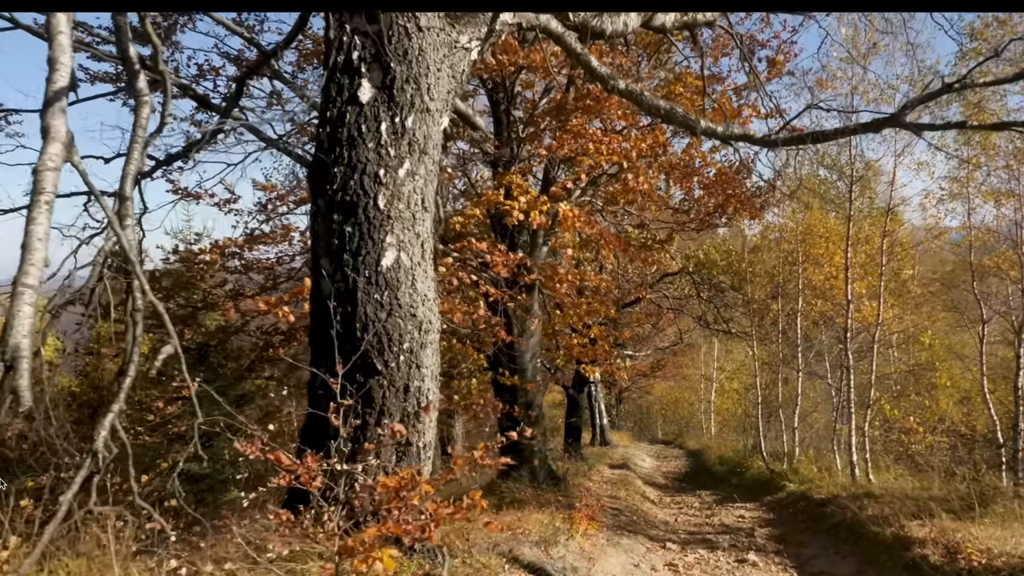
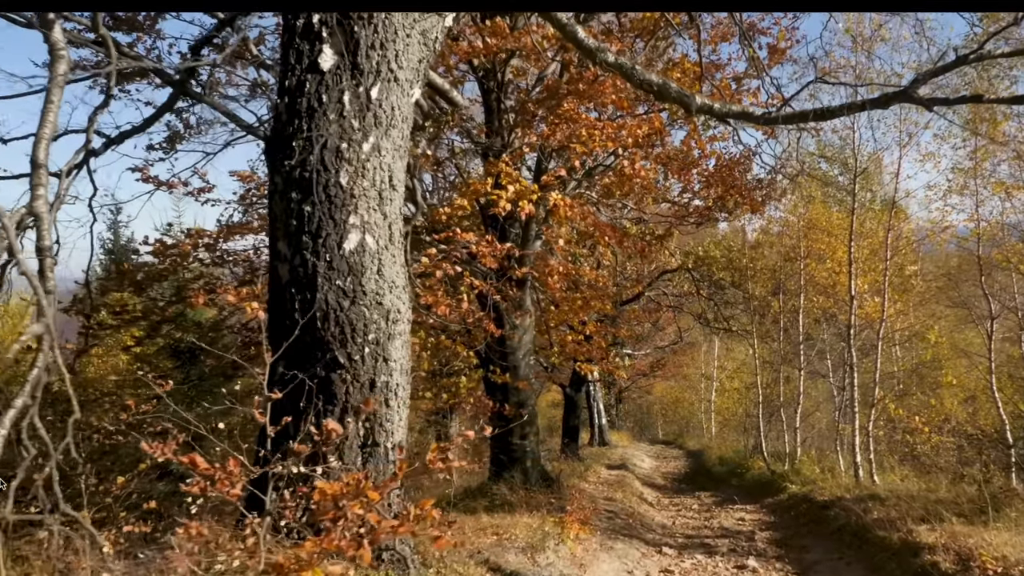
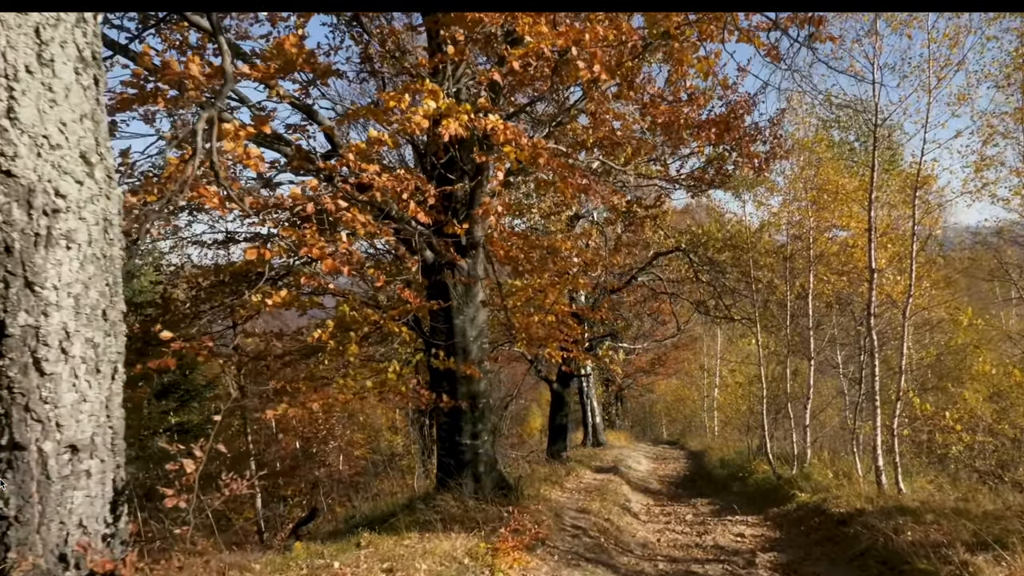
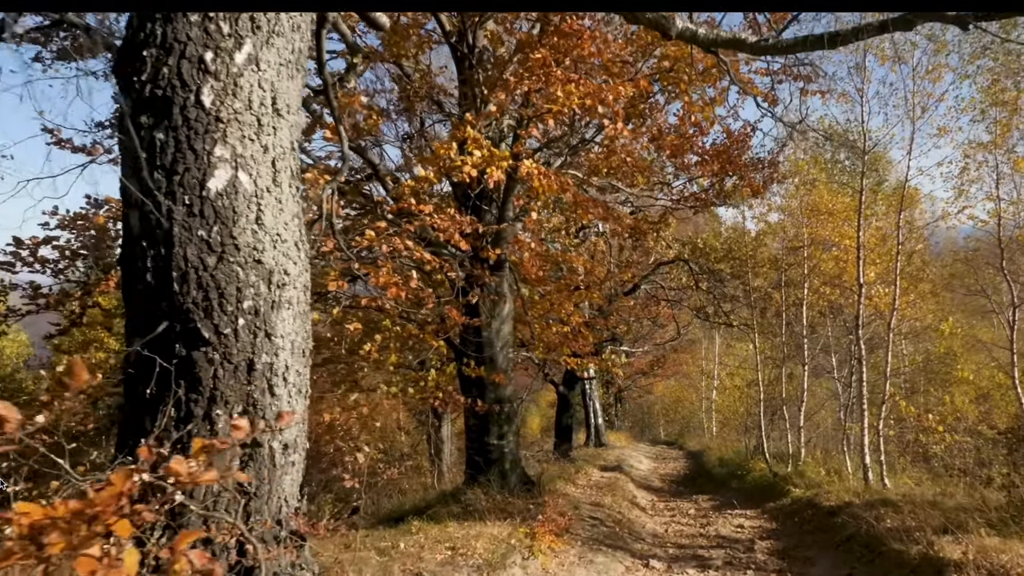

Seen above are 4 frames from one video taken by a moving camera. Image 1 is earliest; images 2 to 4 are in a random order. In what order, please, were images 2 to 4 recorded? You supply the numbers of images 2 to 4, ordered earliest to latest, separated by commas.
2, 4, 3
